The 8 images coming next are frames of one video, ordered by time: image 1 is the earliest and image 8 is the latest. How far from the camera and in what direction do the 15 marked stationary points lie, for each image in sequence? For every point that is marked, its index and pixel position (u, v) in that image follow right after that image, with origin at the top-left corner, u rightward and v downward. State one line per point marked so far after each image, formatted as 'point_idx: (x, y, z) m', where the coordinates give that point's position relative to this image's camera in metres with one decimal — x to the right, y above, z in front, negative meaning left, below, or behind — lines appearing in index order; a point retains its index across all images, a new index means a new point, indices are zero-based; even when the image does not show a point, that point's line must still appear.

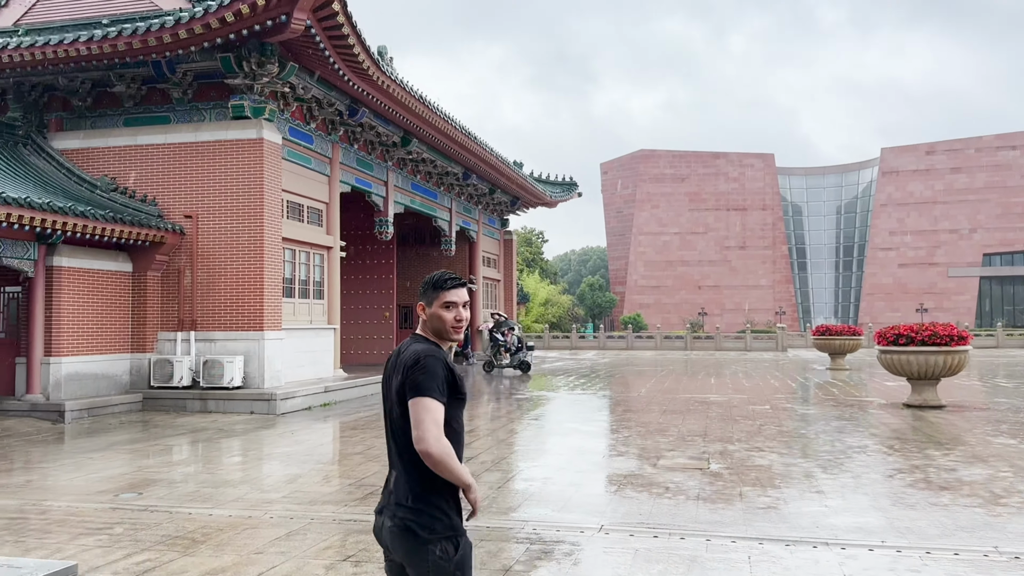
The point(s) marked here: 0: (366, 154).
0: (-2.7, +2.5, +16.0) m
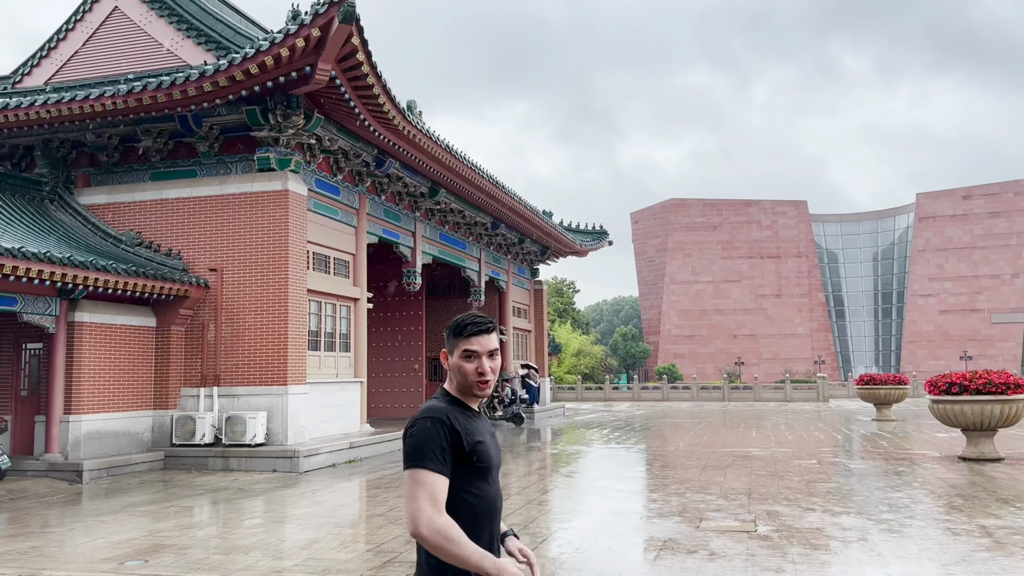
0: (-2.2, +1.5, +15.8) m
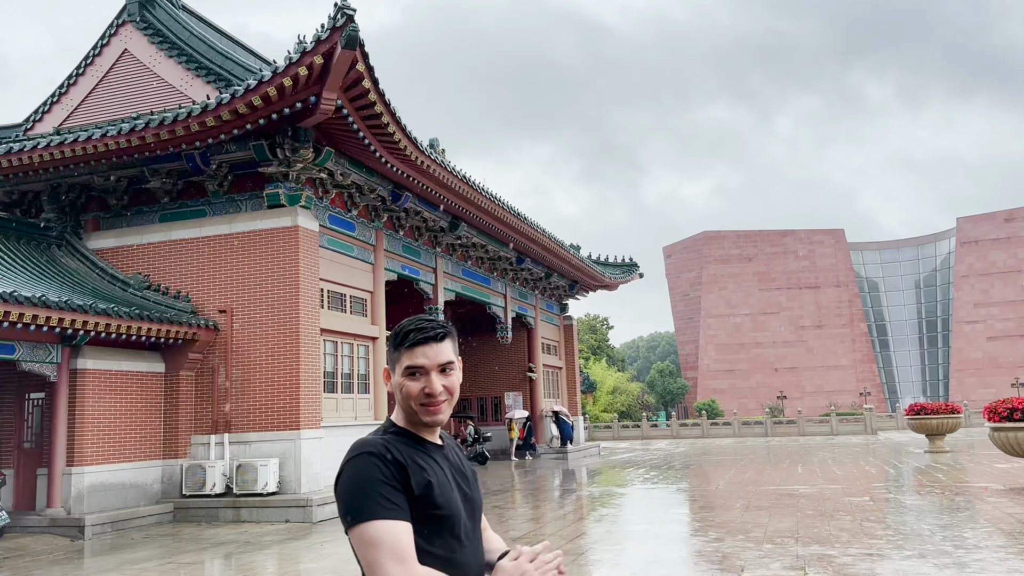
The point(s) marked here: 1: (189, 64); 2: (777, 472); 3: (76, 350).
0: (-1.8, +0.8, +15.4) m
1: (-4.7, +3.2, +12.4) m
2: (+5.2, -3.6, +16.9) m
3: (-5.1, -0.7, +10.1) m
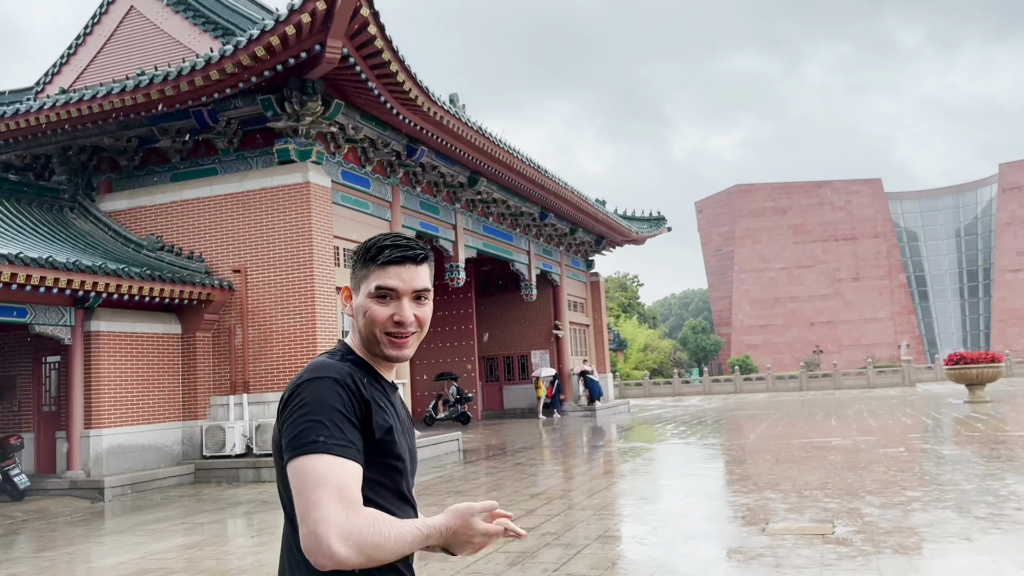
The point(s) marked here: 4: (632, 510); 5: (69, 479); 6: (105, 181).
0: (-1.4, +1.6, +15.1) m
1: (-4.5, +3.8, +12.1) m
2: (+5.7, -2.6, +16.5) m
3: (-4.9, -0.3, +10.0) m
4: (+1.0, -1.9, +7.5) m
5: (-5.0, -2.1, +9.6) m
6: (-5.8, +1.5, +12.3) m
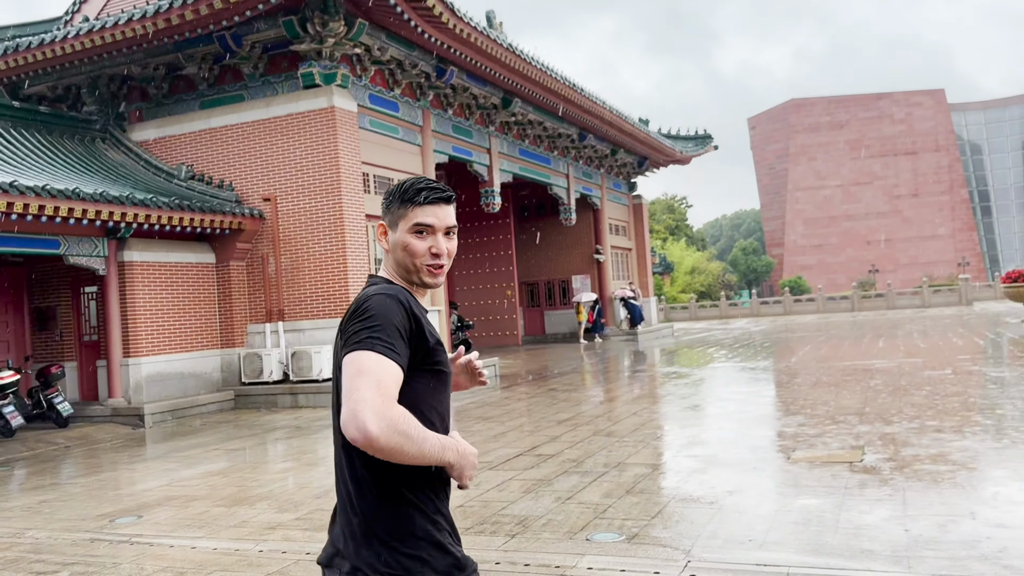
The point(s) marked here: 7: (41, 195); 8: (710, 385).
0: (-0.8, +2.9, +14.7) m
1: (-4.1, +4.8, +11.8) m
2: (+6.4, -1.1, +16.1) m
3: (-4.6, +0.5, +10.1) m
4: (+1.3, -1.3, +7.4) m
5: (-4.6, -1.4, +9.9) m
6: (-5.4, +2.5, +12.2) m
7: (-4.8, +0.9, +8.7) m
8: (+2.8, -1.4, +12.1) m
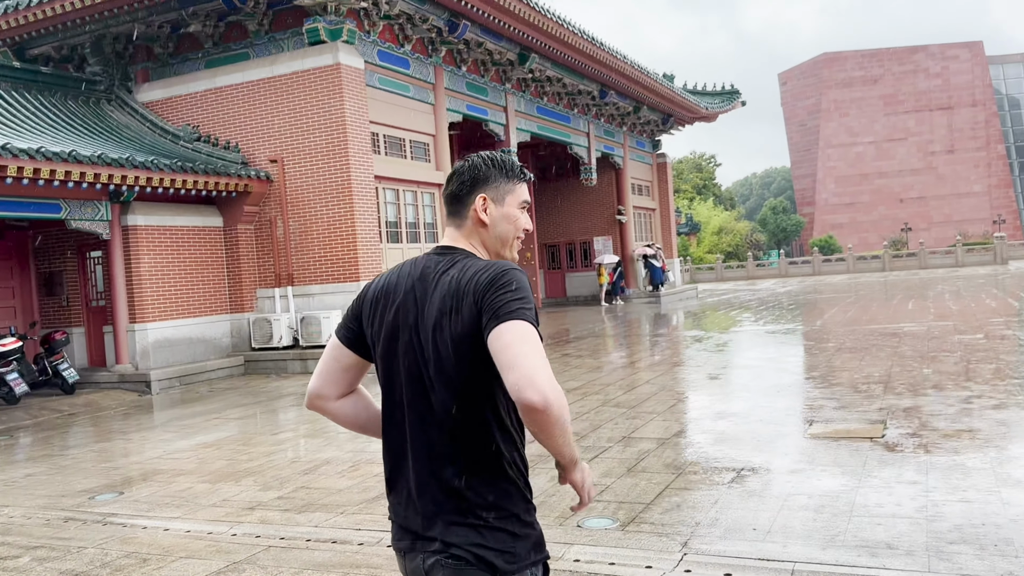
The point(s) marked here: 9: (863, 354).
0: (-0.6, +3.5, +14.3) m
1: (-3.9, +5.3, +11.4) m
2: (+6.8, -0.4, +15.6) m
3: (-4.5, +0.9, +9.9) m
4: (+1.3, -1.0, +7.0) m
5: (-4.5, -1.0, +9.7) m
6: (-5.2, +3.0, +12.0) m
7: (-4.7, +1.3, +8.5) m
8: (+3.0, -0.8, +11.7) m
9: (+3.7, -0.7, +9.0) m
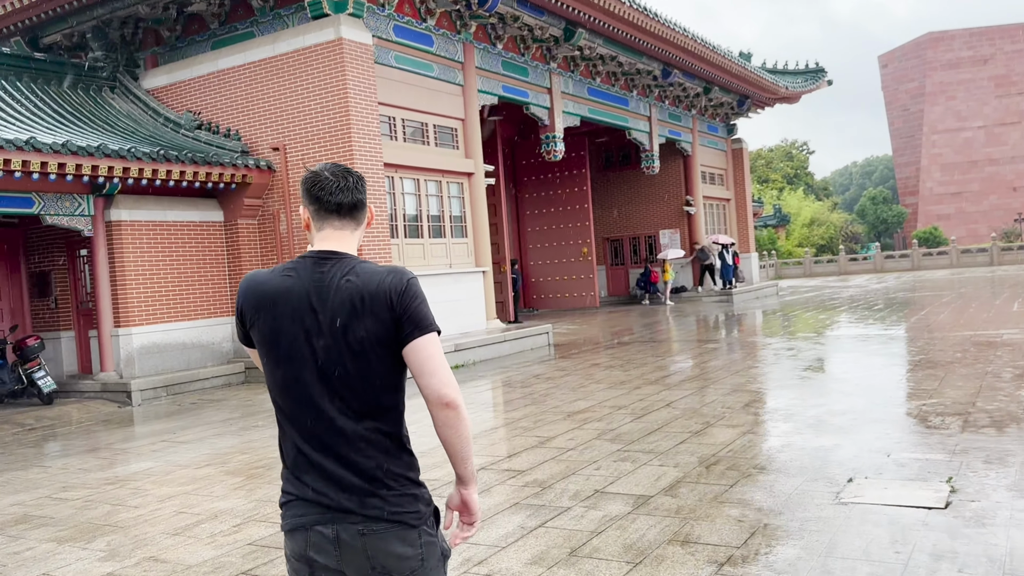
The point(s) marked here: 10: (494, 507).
0: (+0.1, +3.5, +13.0) m
1: (-3.6, +5.3, +10.5) m
2: (+7.5, -0.4, +13.6) m
3: (-4.3, +0.9, +9.1) m
4: (+1.2, -1.0, +5.7) m
5: (-4.3, -1.0, +9.0) m
6: (-4.8, +3.0, +11.2) m
7: (-4.6, +1.3, +7.7) m
8: (+3.3, -0.8, +10.2) m
9: (+3.7, -0.7, +7.4) m
10: (-0.1, -1.0, +4.0) m
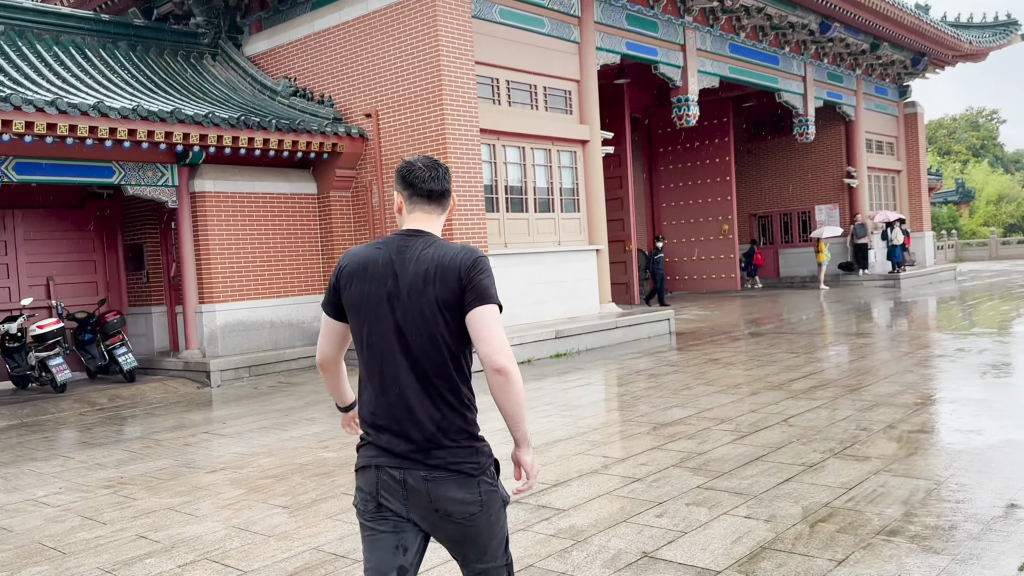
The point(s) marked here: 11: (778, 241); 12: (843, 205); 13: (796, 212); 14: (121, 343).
0: (+1.8, +3.8, +11.7) m
1: (-2.2, +5.5, +9.8) m
2: (+9.2, -0.2, +11.0) m
3: (-3.2, +1.2, +8.7) m
4: (+1.5, -0.9, +4.4) m
5: (-3.3, -0.7, +8.6) m
6: (-3.3, +3.3, +10.8) m
7: (-3.8, +1.5, +7.4) m
8: (+4.4, -0.7, +8.4) m
9: (+4.3, -0.6, +5.6) m
10: (0.0, -1.0, +3.0) m
11: (+5.7, +1.0, +18.4) m
12: (+6.6, +1.7, +17.2) m
13: (+5.9, +1.6, +18.0) m
14: (-3.8, -0.5, +8.3) m
